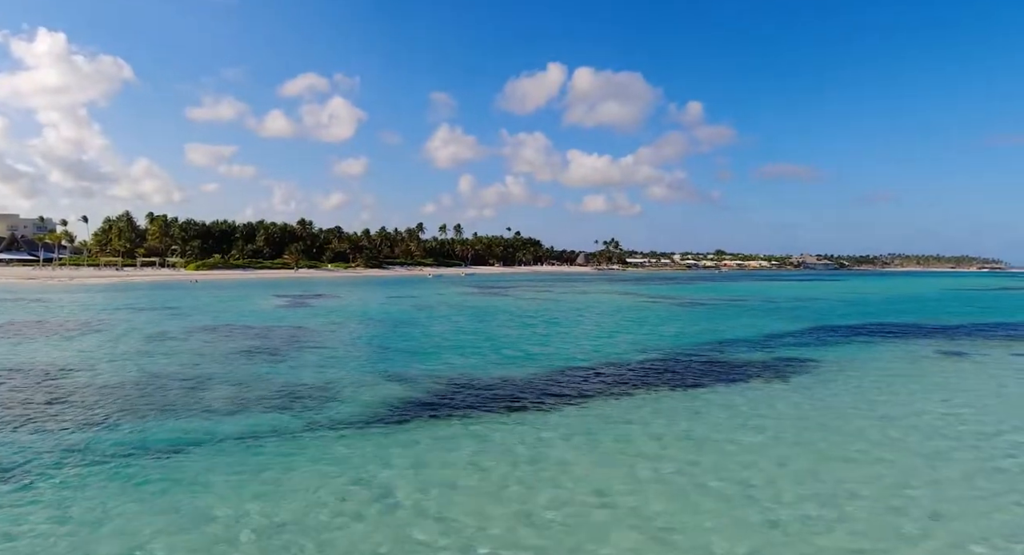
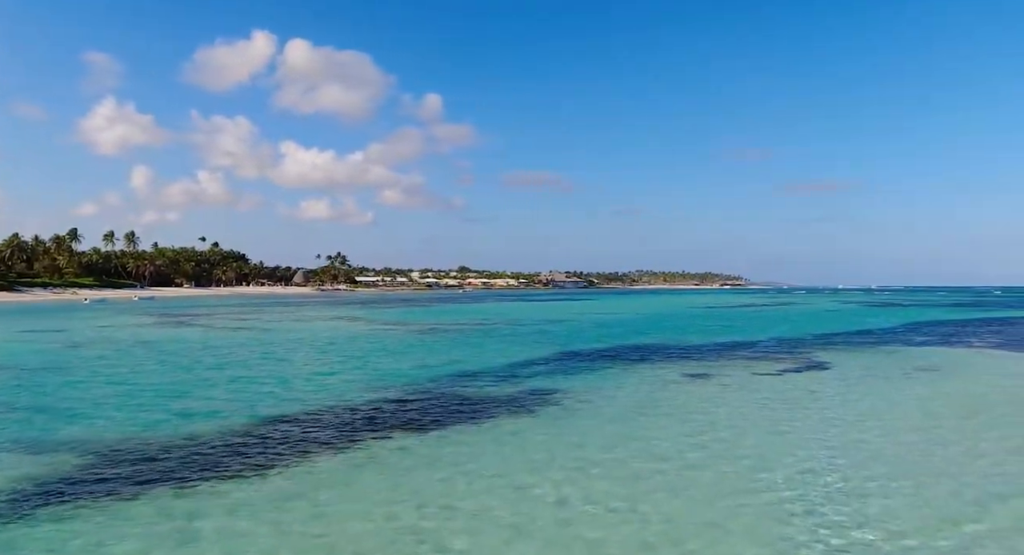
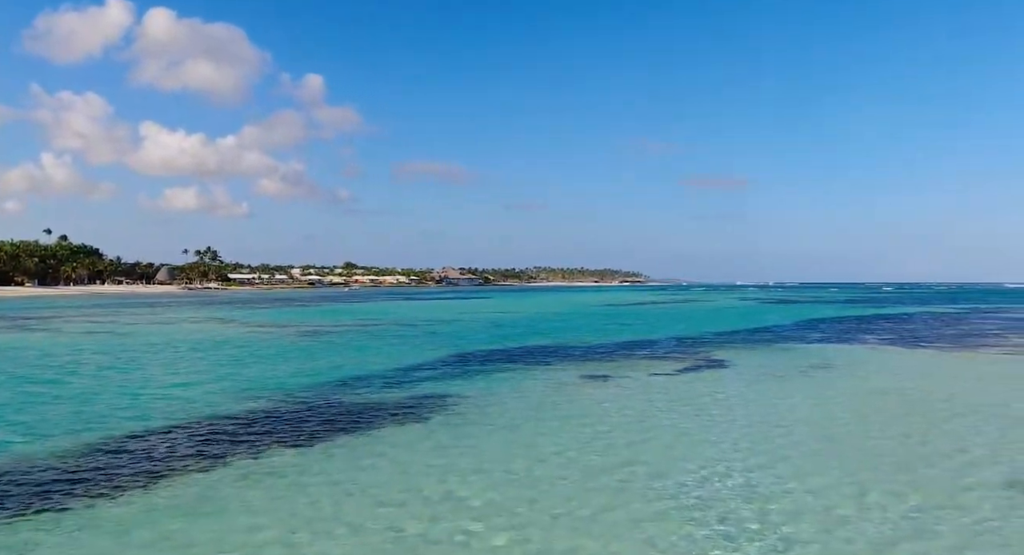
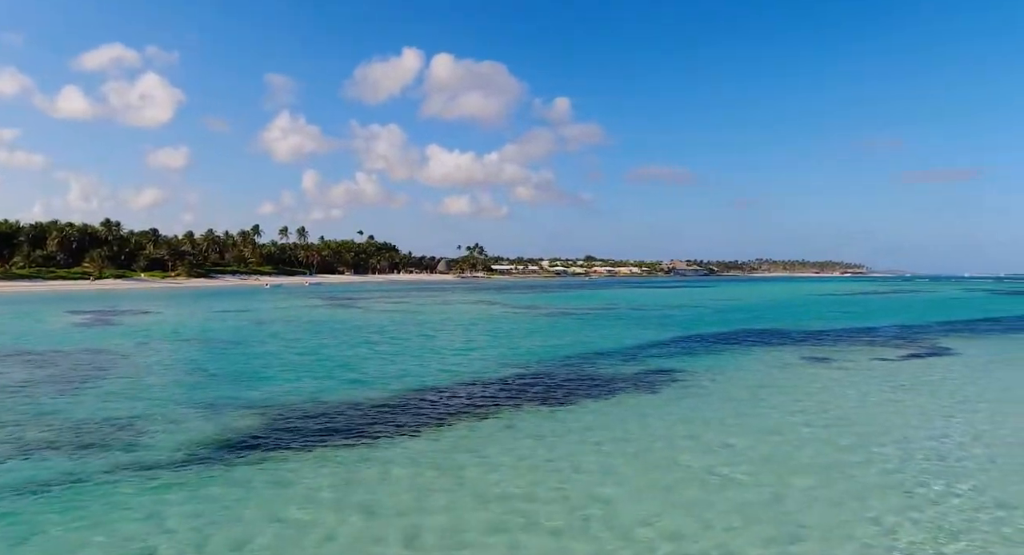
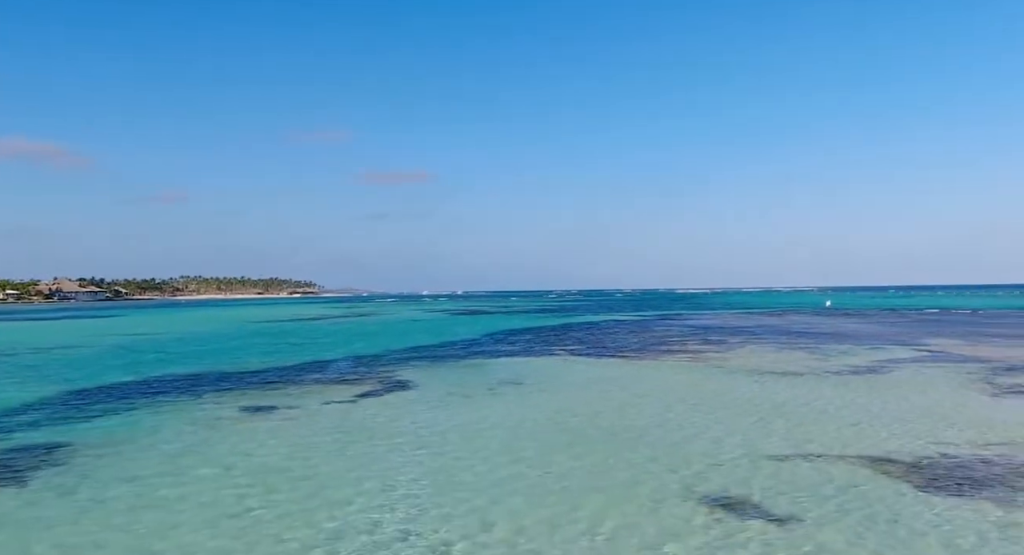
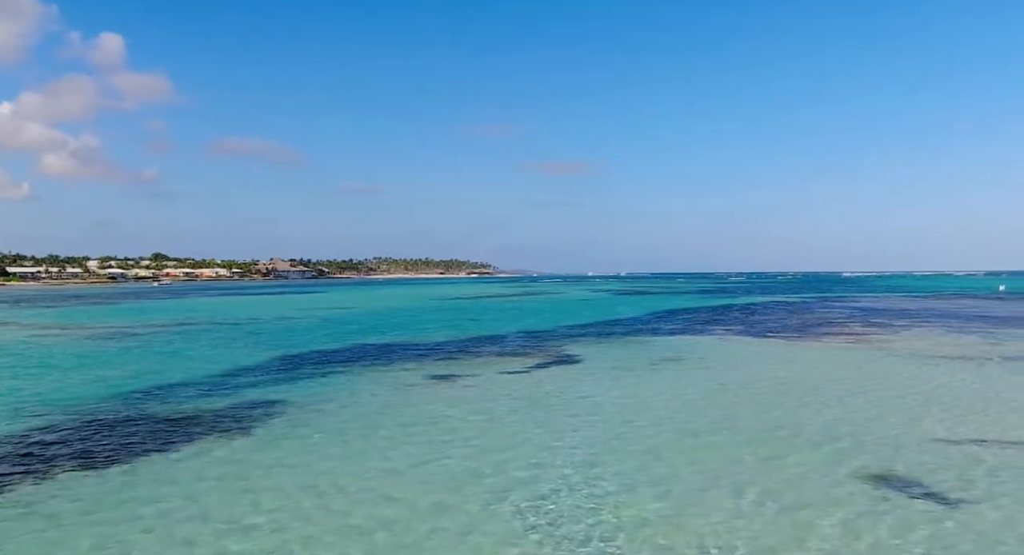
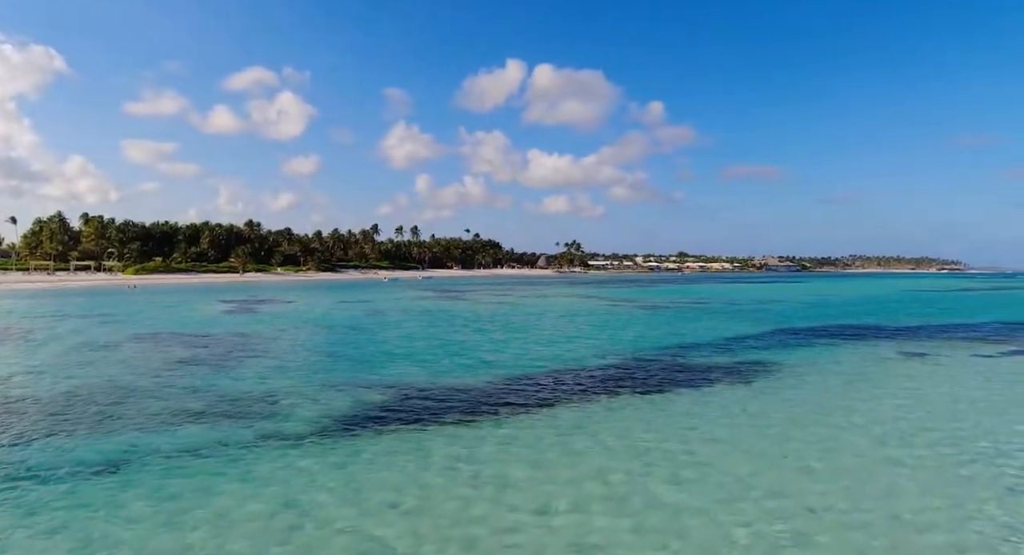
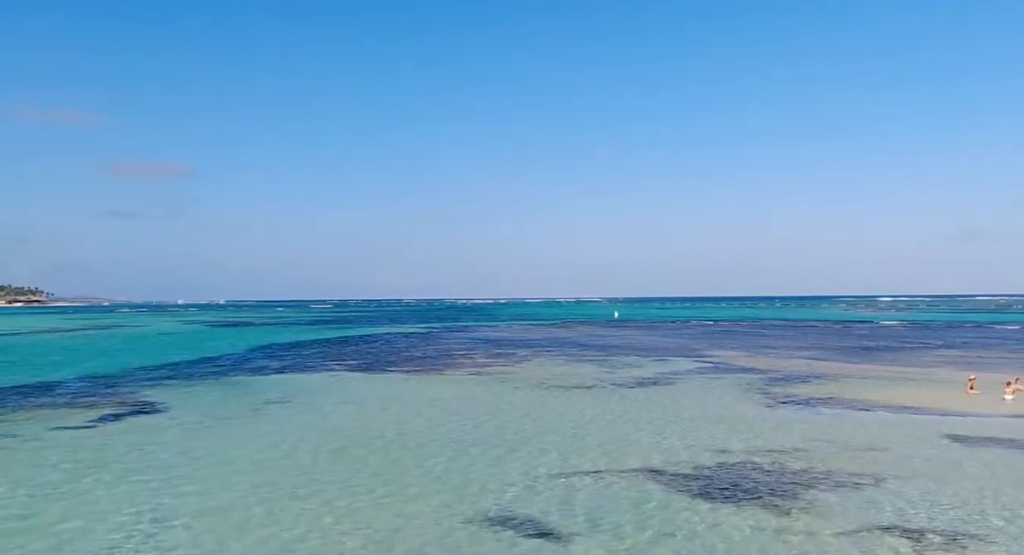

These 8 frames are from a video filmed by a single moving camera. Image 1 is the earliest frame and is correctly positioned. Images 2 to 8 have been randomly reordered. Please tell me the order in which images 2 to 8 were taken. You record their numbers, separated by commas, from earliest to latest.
7, 4, 2, 3, 6, 5, 8
